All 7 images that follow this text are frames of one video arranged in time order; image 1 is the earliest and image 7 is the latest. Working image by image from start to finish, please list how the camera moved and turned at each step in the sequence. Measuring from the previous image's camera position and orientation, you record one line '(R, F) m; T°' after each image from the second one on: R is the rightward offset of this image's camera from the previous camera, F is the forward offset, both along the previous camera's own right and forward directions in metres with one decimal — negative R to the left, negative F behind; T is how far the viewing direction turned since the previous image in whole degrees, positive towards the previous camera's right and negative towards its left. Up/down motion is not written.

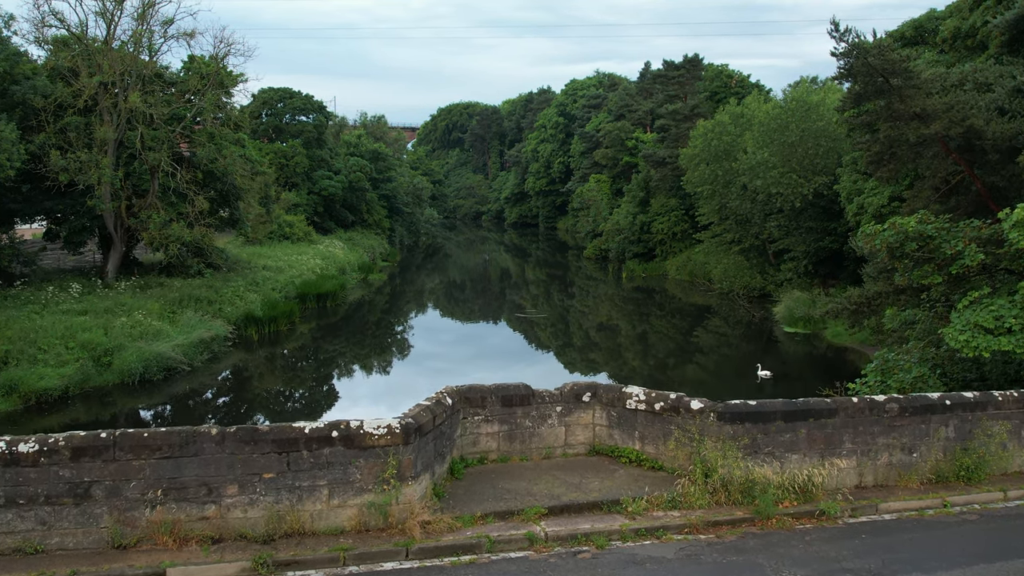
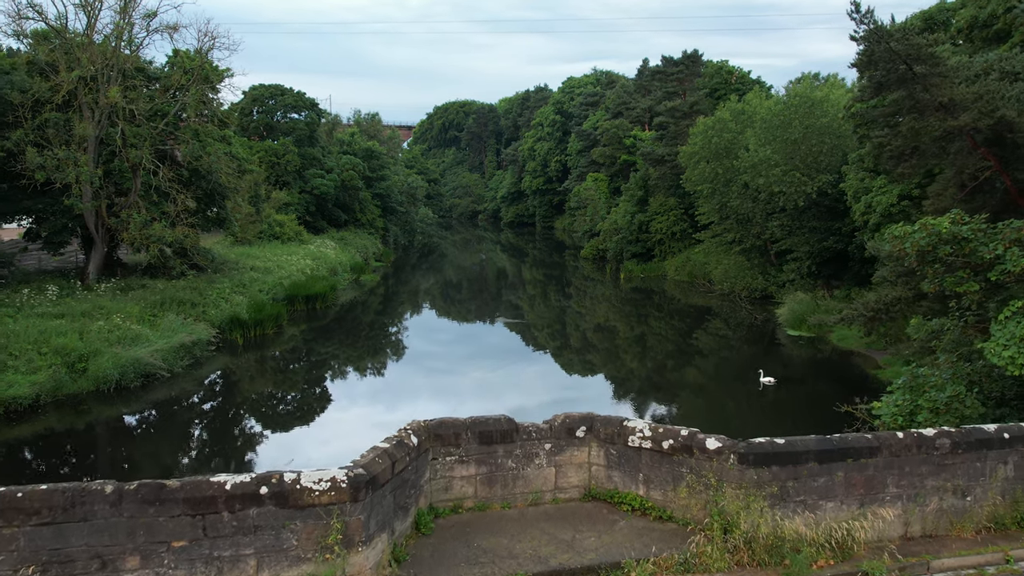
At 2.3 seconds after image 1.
(+0.1, +0.6) m; 0°
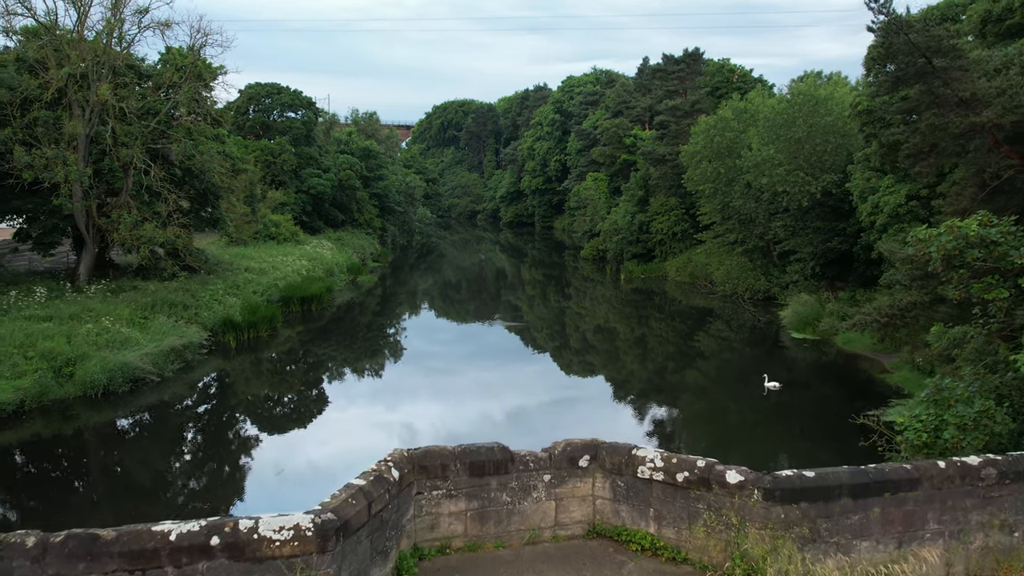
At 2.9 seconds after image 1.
(0.0, +0.3) m; 0°
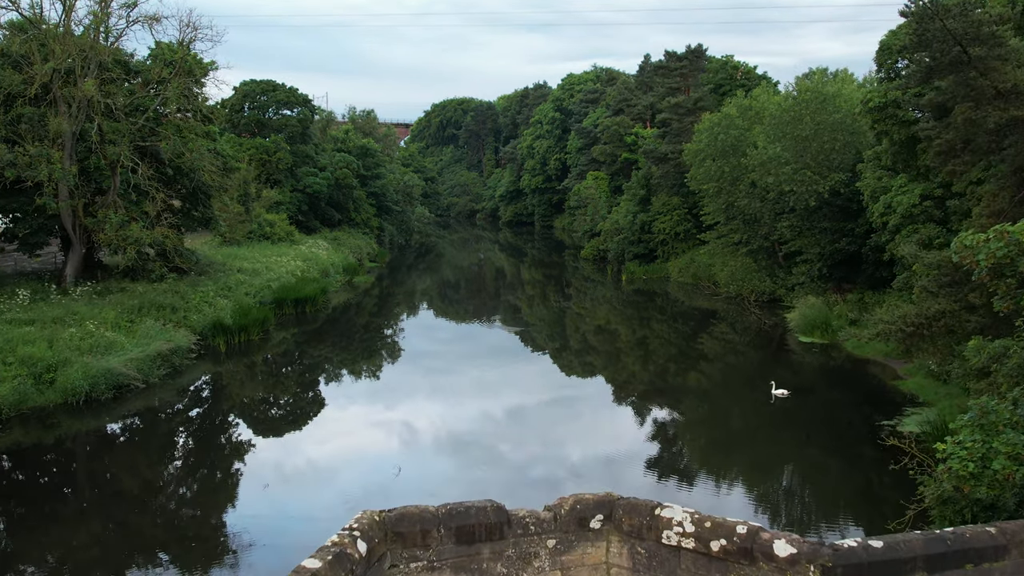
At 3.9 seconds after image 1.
(0.0, +0.5) m; 0°
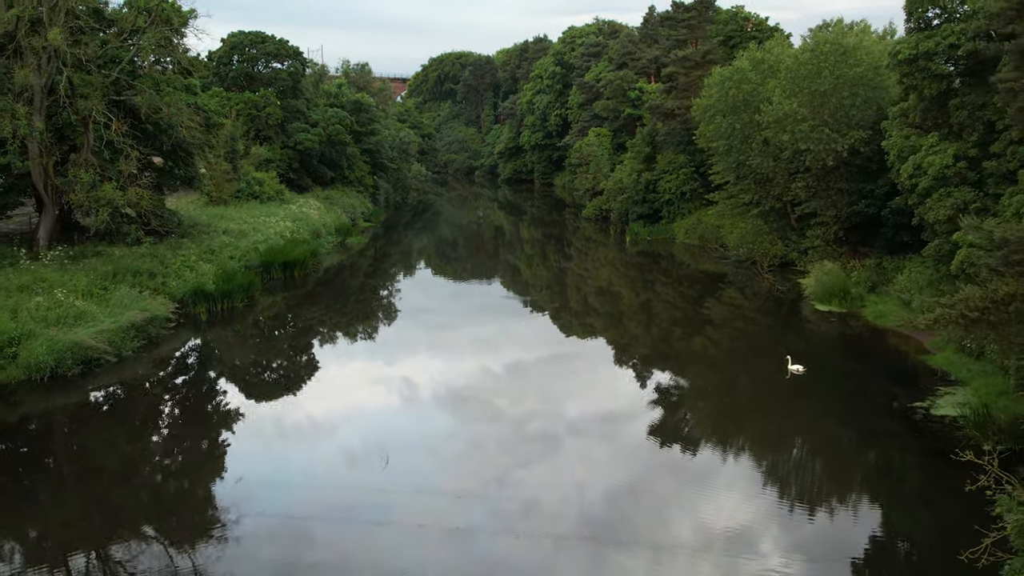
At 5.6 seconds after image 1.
(0.0, +0.9) m; 0°
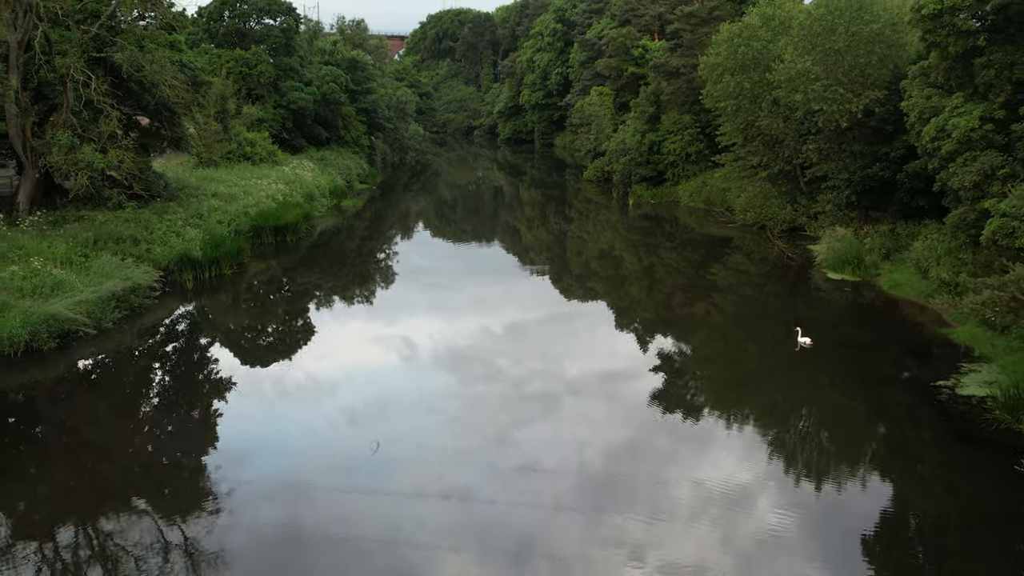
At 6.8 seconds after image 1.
(0.0, +0.6) m; 0°
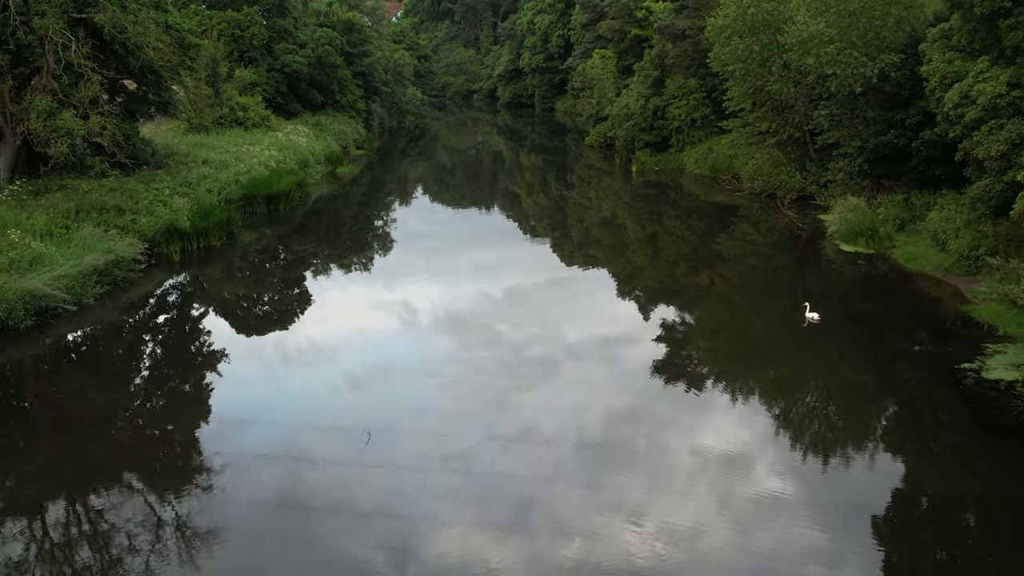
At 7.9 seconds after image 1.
(0.0, +0.5) m; 0°
